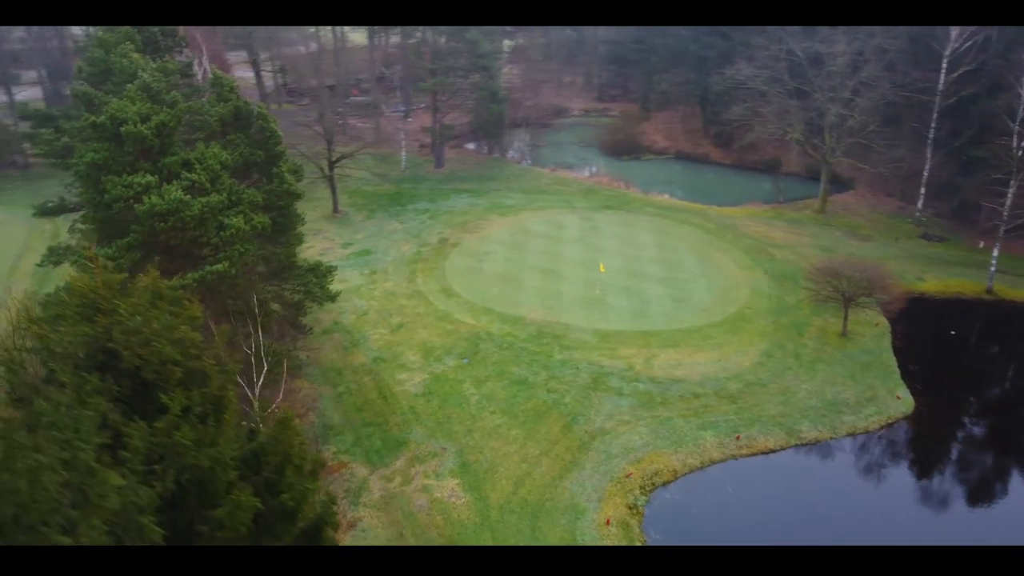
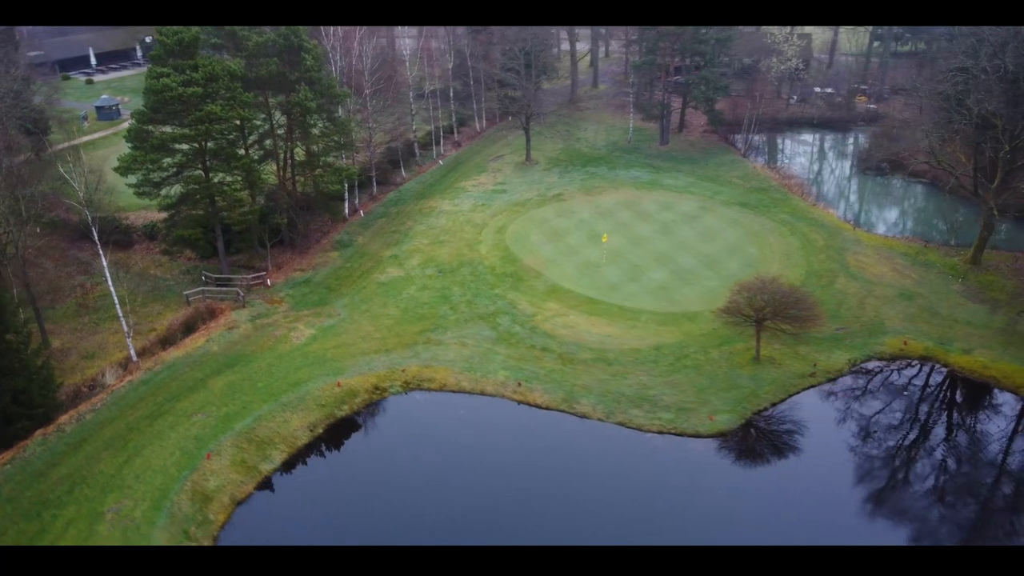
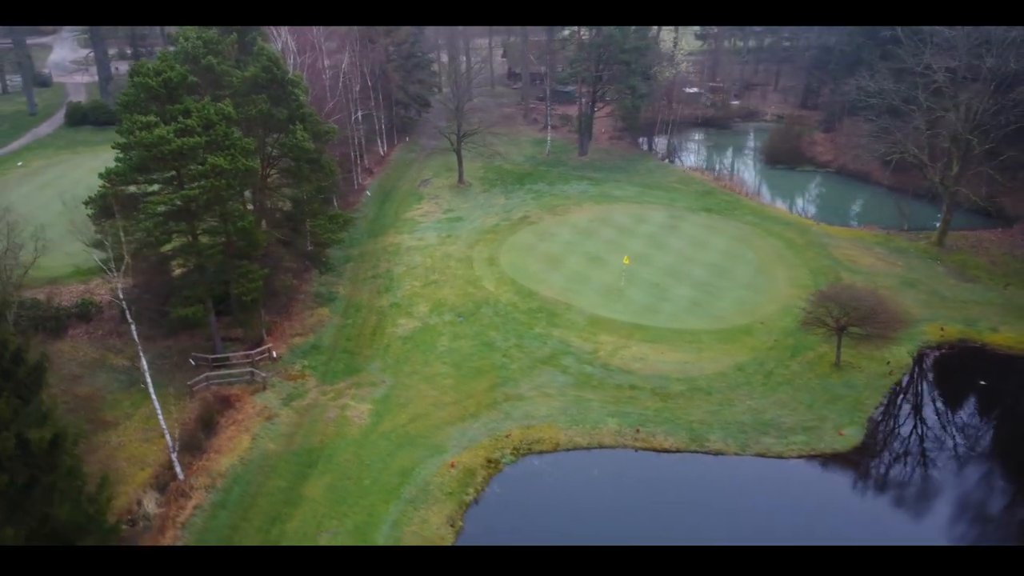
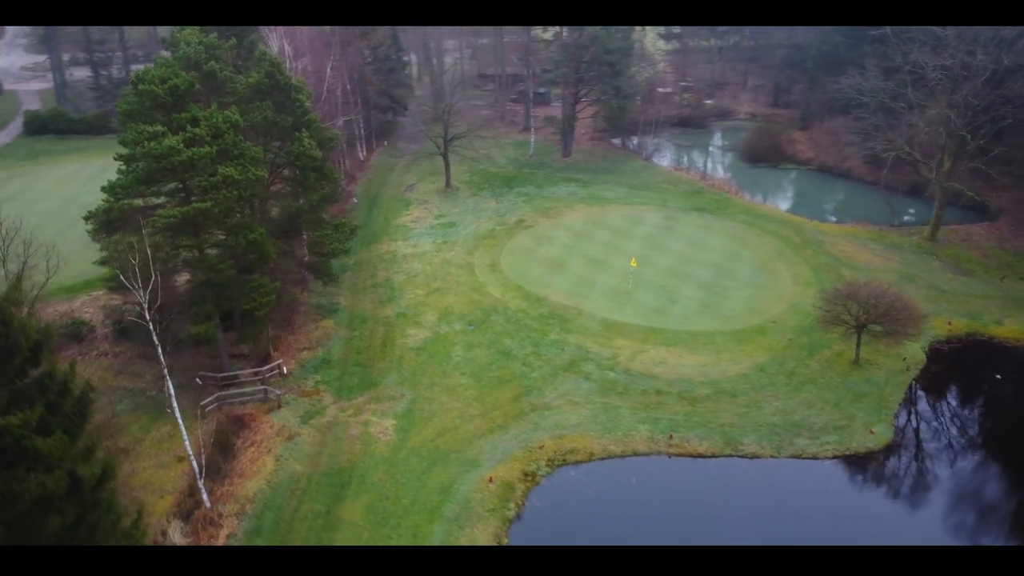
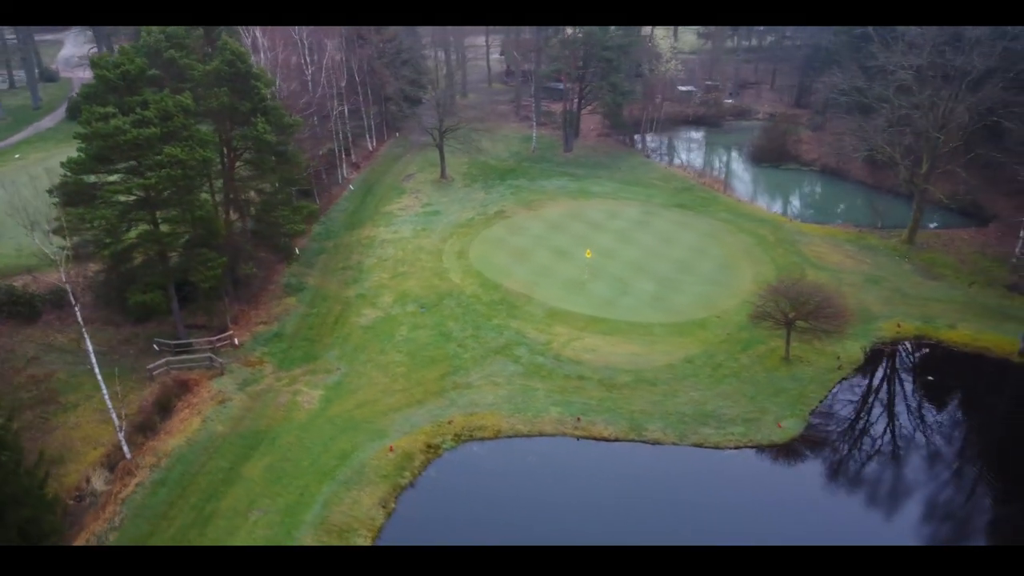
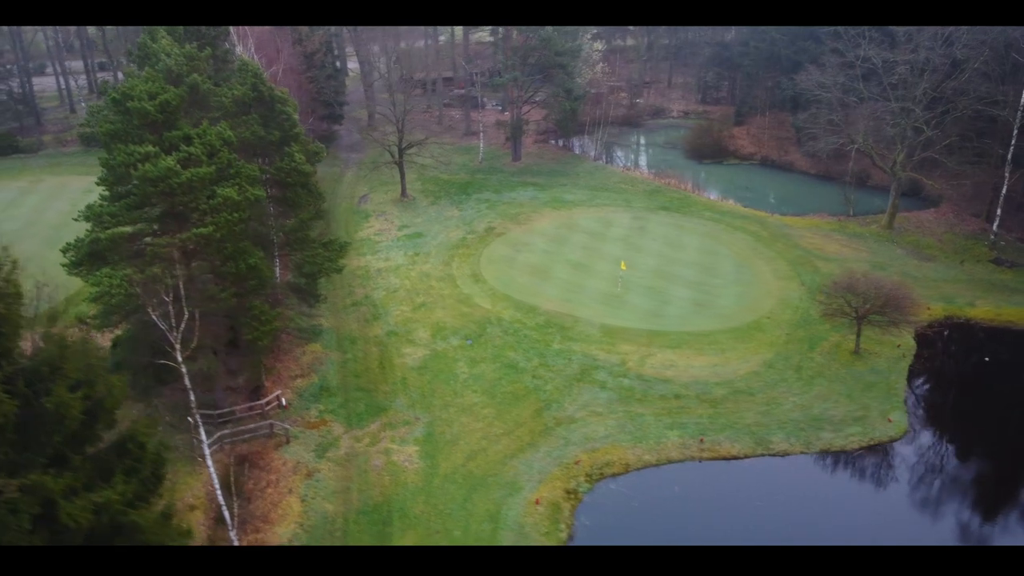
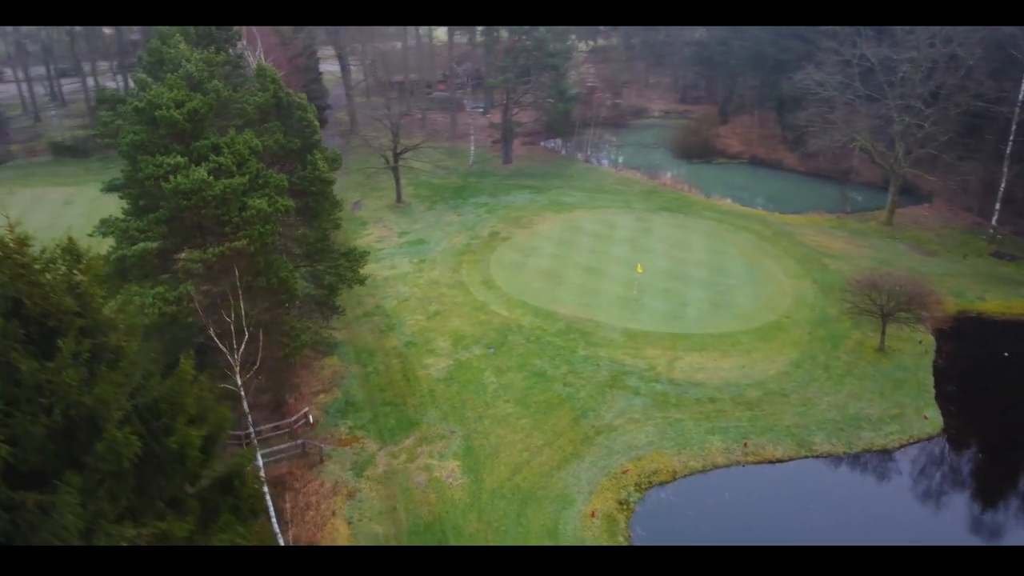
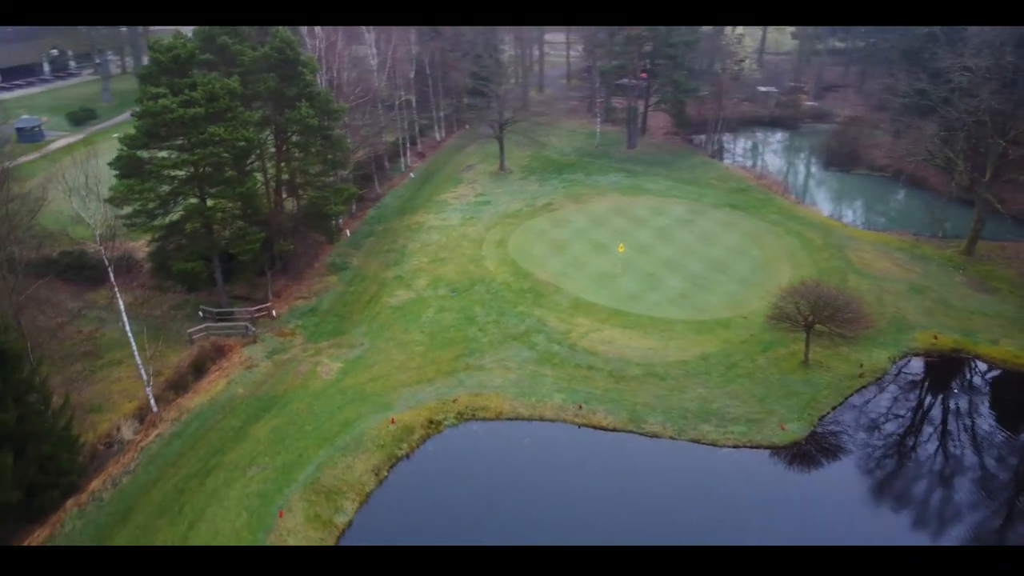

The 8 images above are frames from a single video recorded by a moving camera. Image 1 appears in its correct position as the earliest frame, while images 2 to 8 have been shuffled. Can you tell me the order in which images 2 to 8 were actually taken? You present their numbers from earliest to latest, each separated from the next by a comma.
7, 6, 4, 3, 5, 8, 2
